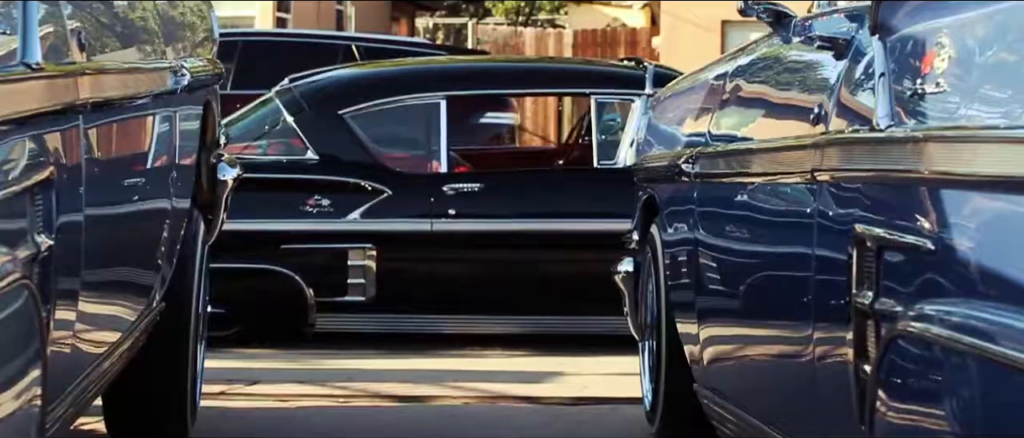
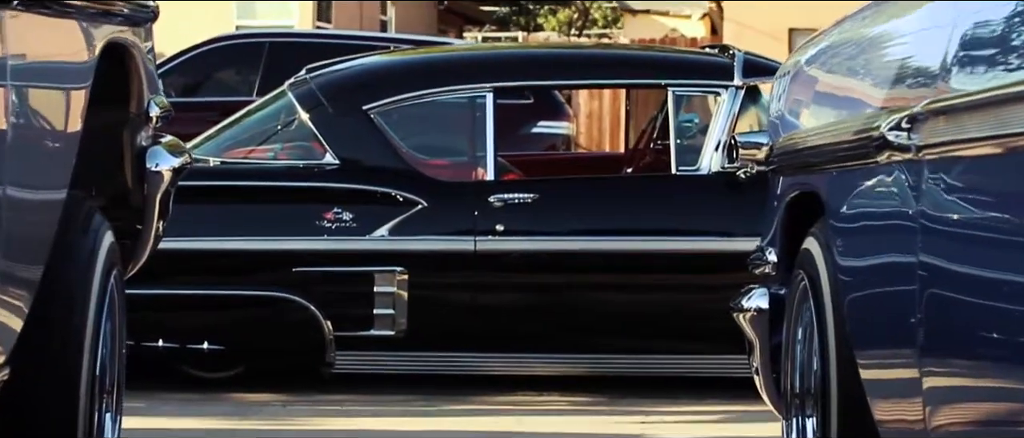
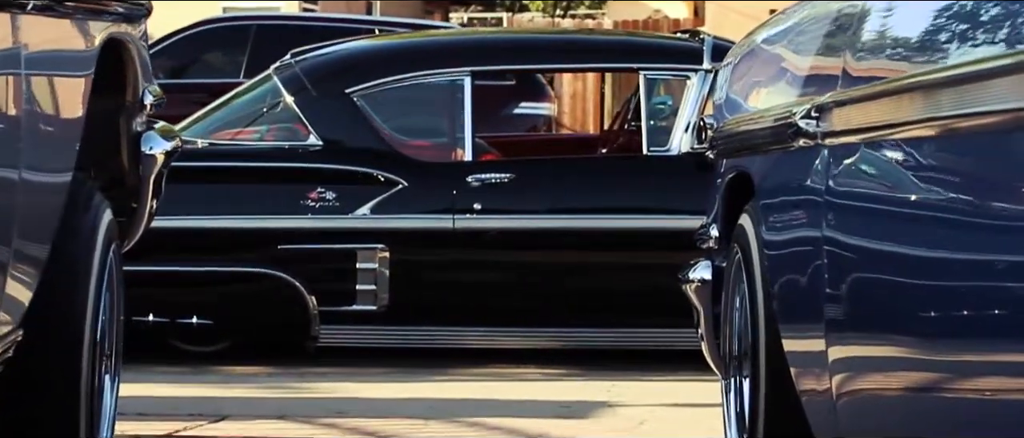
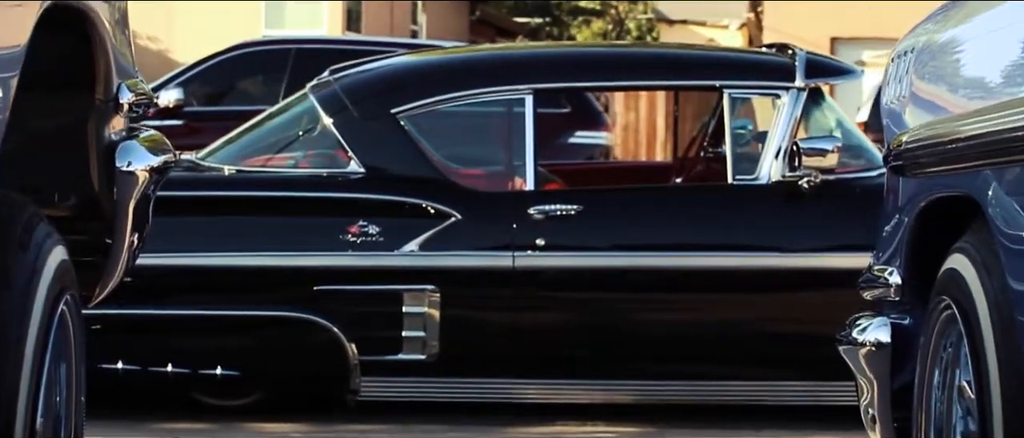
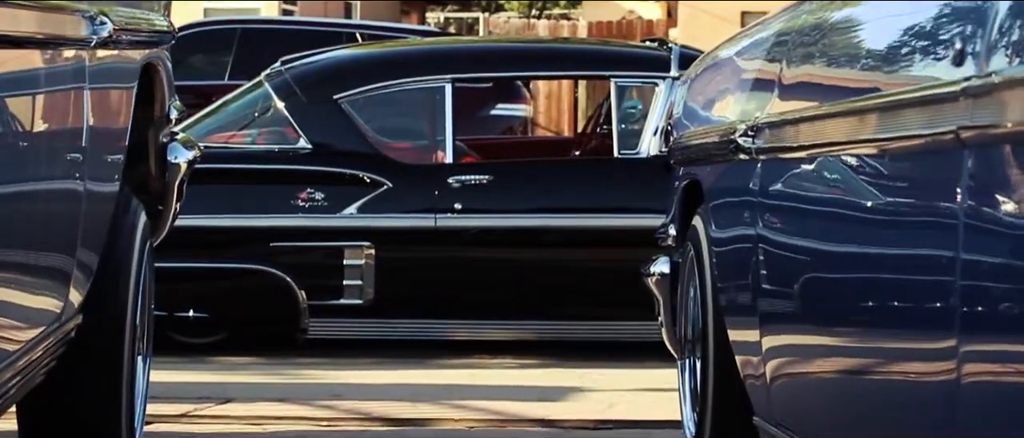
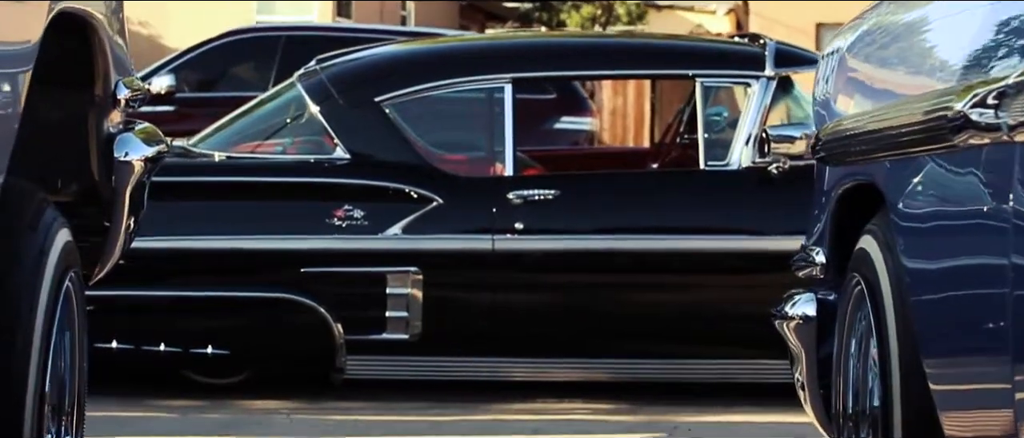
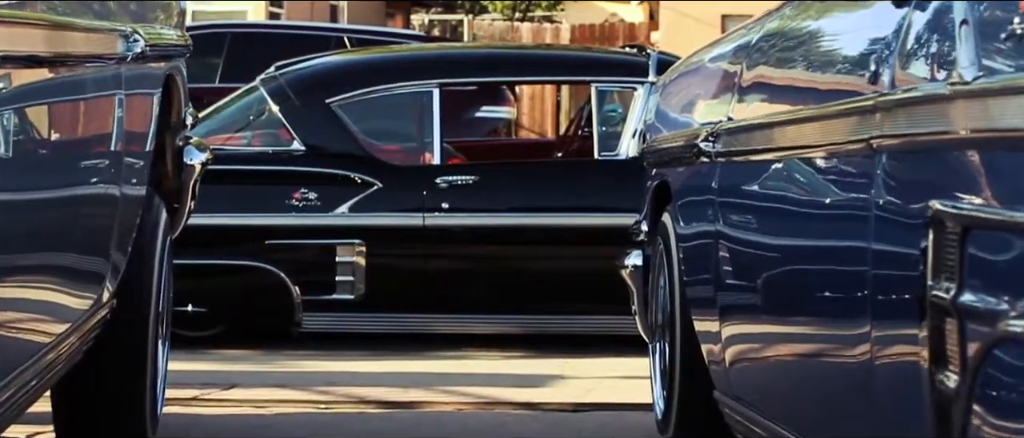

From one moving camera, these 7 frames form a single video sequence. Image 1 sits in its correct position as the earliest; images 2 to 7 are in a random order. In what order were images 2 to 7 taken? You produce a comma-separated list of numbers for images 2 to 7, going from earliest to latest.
7, 5, 3, 2, 6, 4
